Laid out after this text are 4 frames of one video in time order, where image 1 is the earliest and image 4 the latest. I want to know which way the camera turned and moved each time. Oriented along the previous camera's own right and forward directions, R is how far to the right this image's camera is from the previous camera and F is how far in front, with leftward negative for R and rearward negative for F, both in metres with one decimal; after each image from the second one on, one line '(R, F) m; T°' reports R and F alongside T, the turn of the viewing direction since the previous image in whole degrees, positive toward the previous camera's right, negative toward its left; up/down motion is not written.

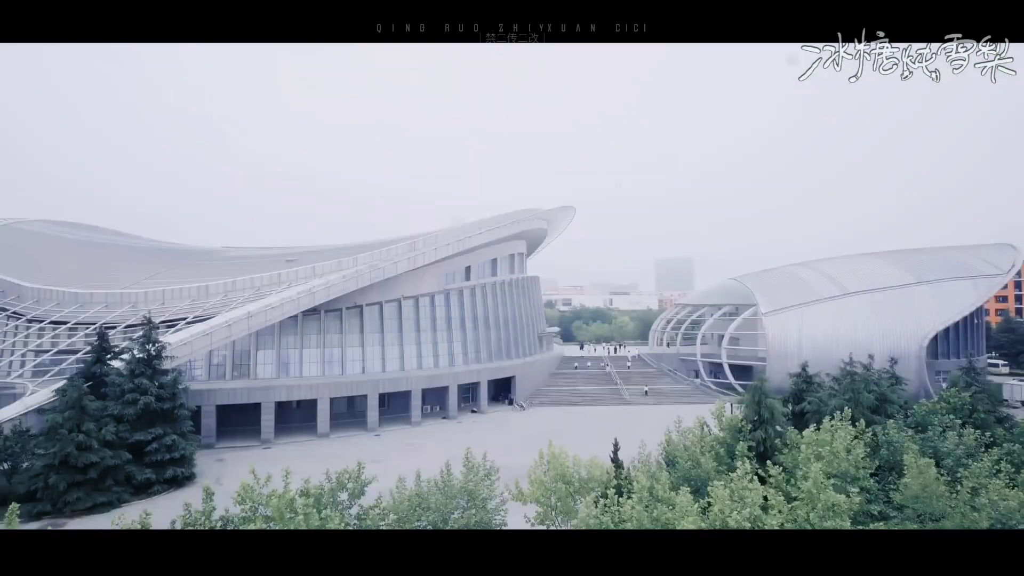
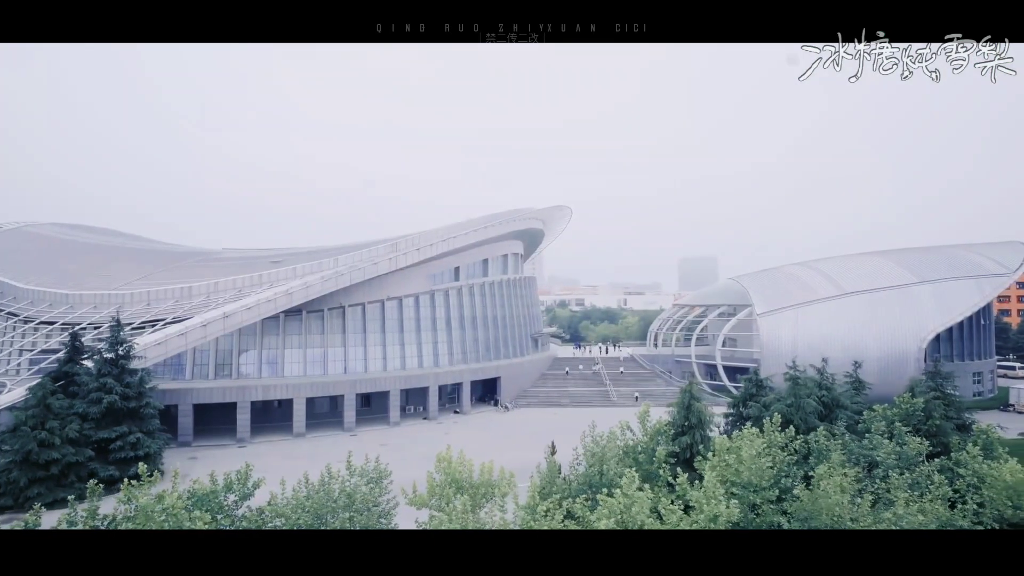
(+0.7, 0.0) m; -1°
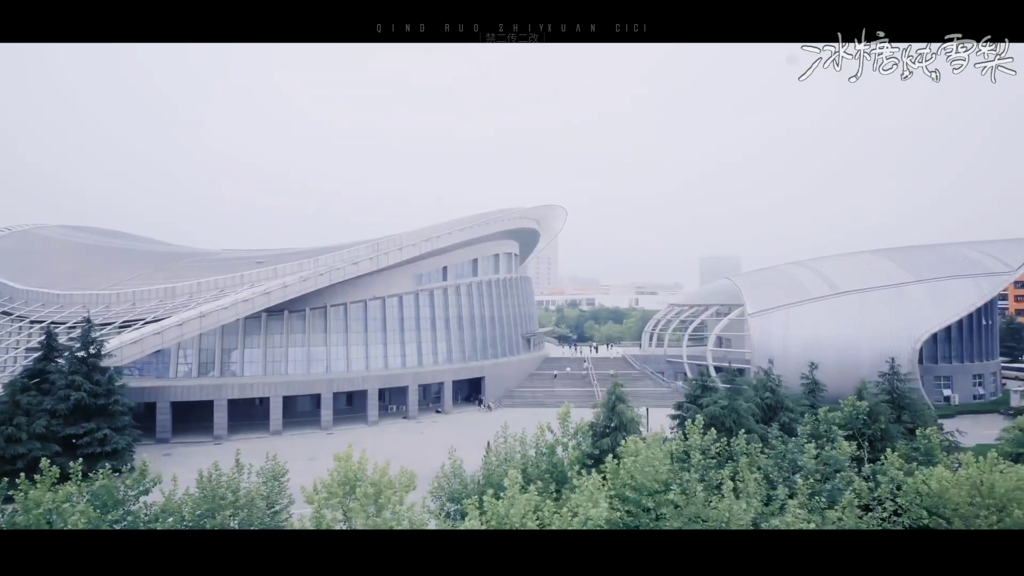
(+0.7, -0.1) m; -1°
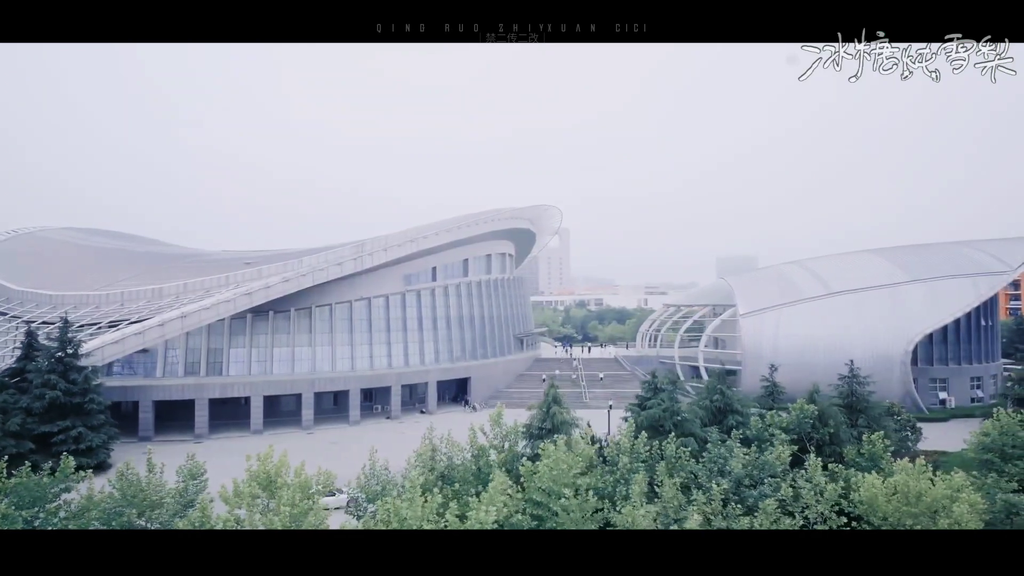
(+0.6, -0.1) m; -1°
